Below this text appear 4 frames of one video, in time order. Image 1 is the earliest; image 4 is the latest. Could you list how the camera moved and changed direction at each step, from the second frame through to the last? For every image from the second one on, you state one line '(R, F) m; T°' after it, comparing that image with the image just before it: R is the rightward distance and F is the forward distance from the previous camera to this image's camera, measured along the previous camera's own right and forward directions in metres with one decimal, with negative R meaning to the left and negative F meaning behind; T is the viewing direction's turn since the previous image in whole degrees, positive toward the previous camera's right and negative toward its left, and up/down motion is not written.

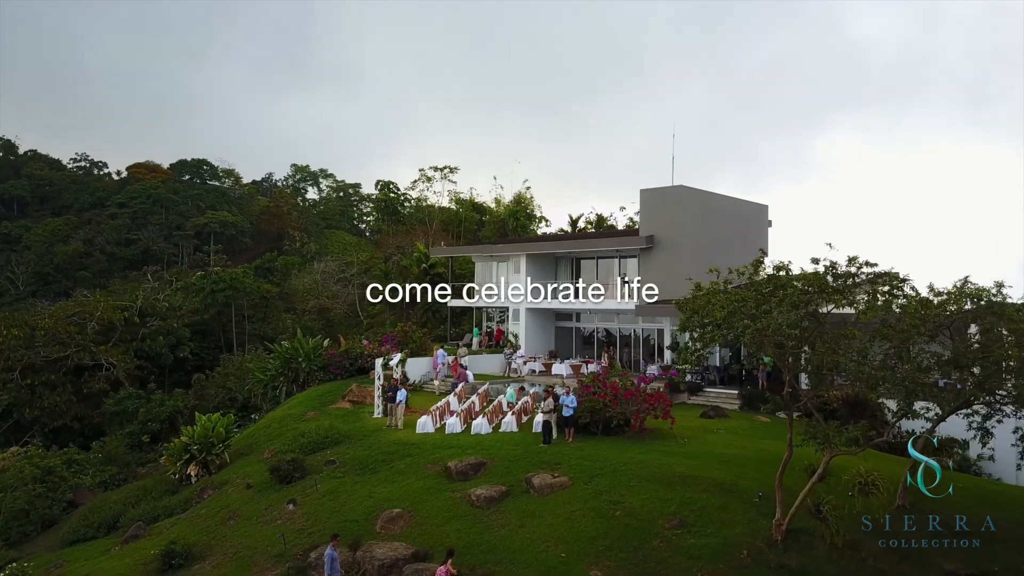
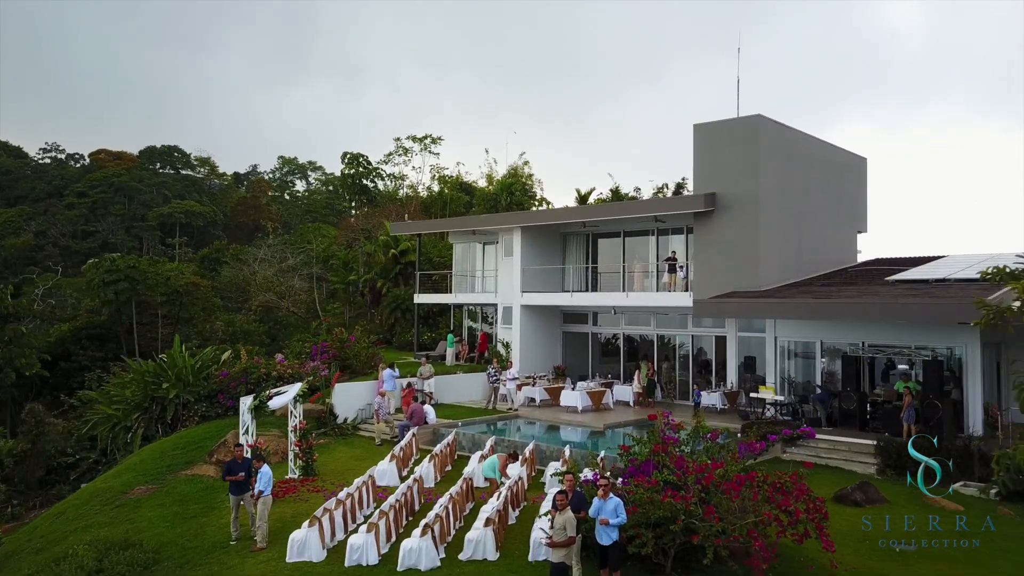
(+0.2, +10.9) m; 0°
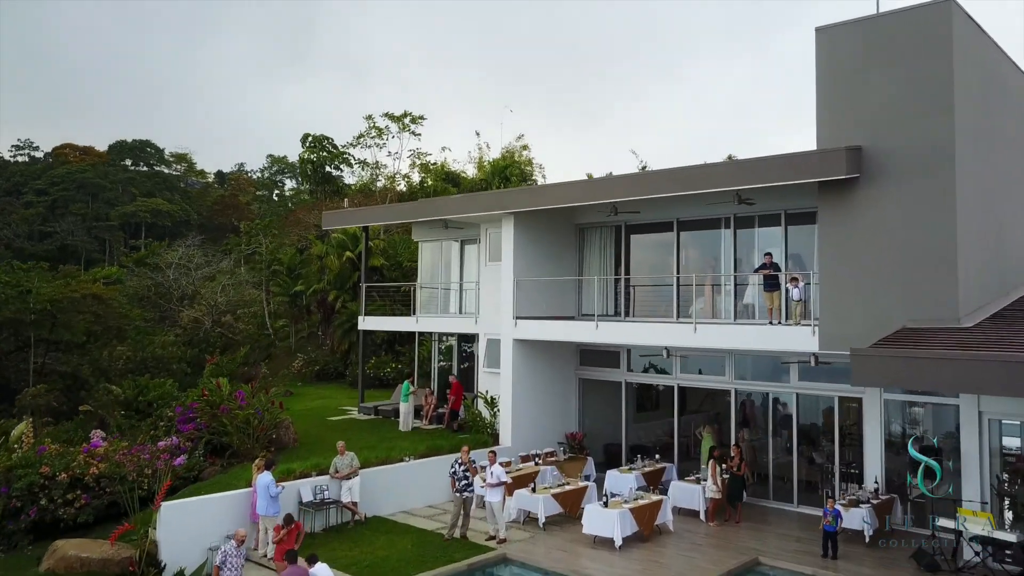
(+0.2, +9.2) m; 0°
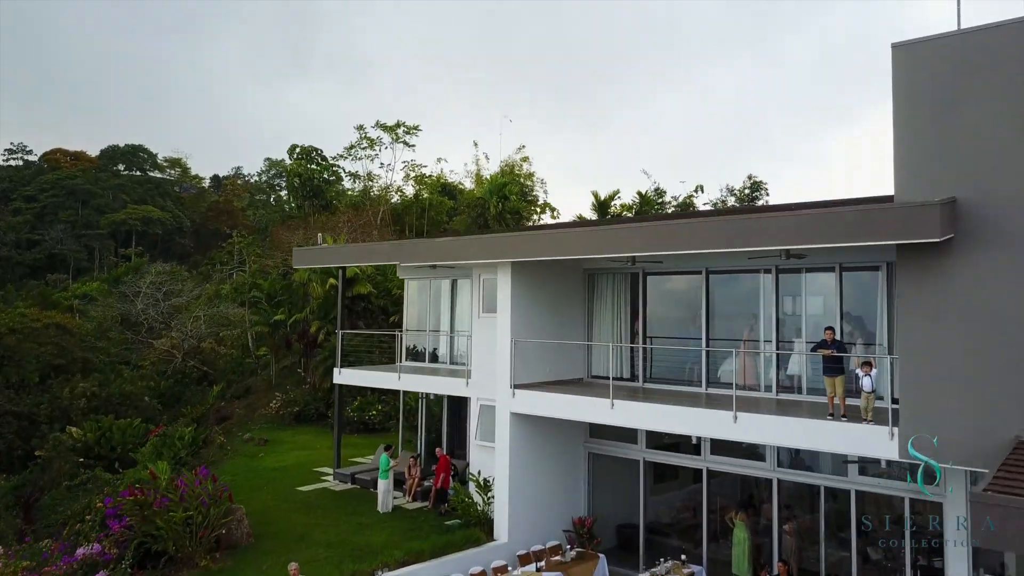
(0.0, +2.5) m; 0°
